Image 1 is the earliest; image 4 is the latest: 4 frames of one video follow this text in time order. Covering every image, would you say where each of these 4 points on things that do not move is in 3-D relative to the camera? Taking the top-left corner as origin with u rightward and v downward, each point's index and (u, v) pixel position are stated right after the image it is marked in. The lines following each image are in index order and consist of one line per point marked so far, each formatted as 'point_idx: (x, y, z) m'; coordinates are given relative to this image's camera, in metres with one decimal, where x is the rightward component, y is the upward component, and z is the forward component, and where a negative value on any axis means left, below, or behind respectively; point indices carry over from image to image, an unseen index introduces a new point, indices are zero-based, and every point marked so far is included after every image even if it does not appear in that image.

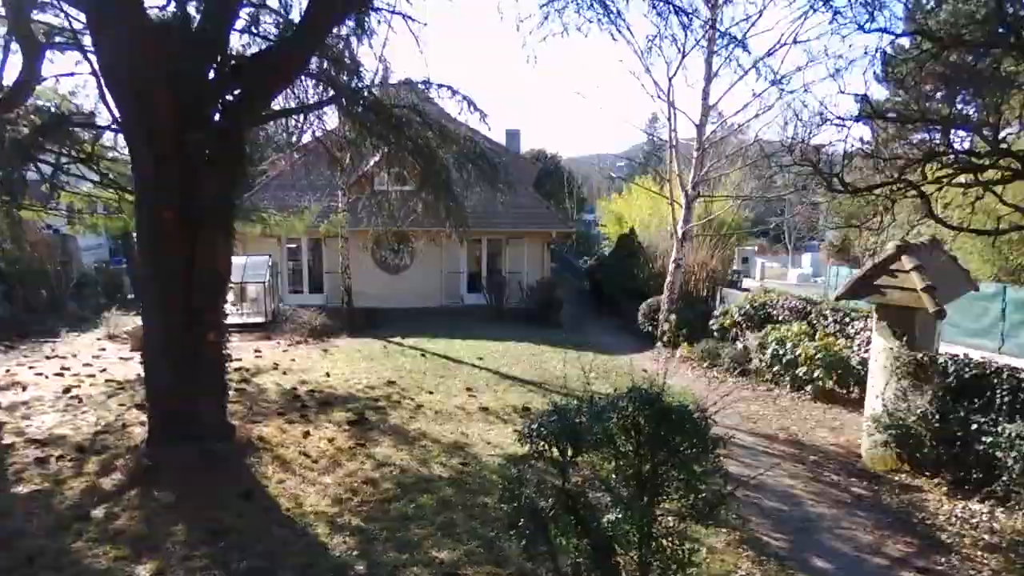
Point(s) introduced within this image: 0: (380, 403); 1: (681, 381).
0: (-1.8, -1.5, +8.3) m
1: (+2.7, -1.5, +10.0) m
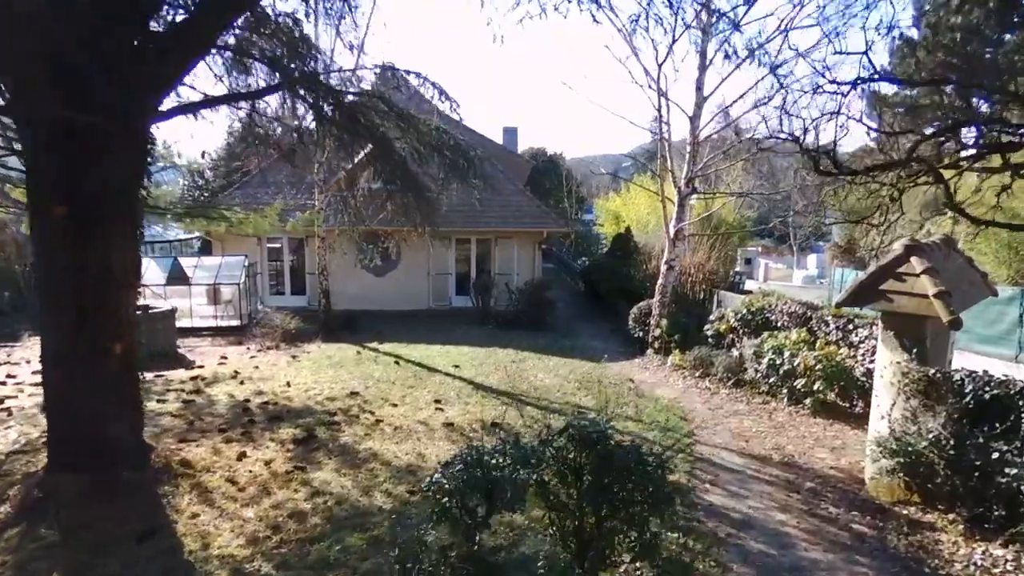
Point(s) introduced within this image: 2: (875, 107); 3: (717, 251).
0: (-2.2, -1.6, +7.6) m
1: (+2.4, -1.6, +9.3) m
2: (+2.6, +1.2, +4.4) m
3: (+5.1, +0.9, +15.3) m
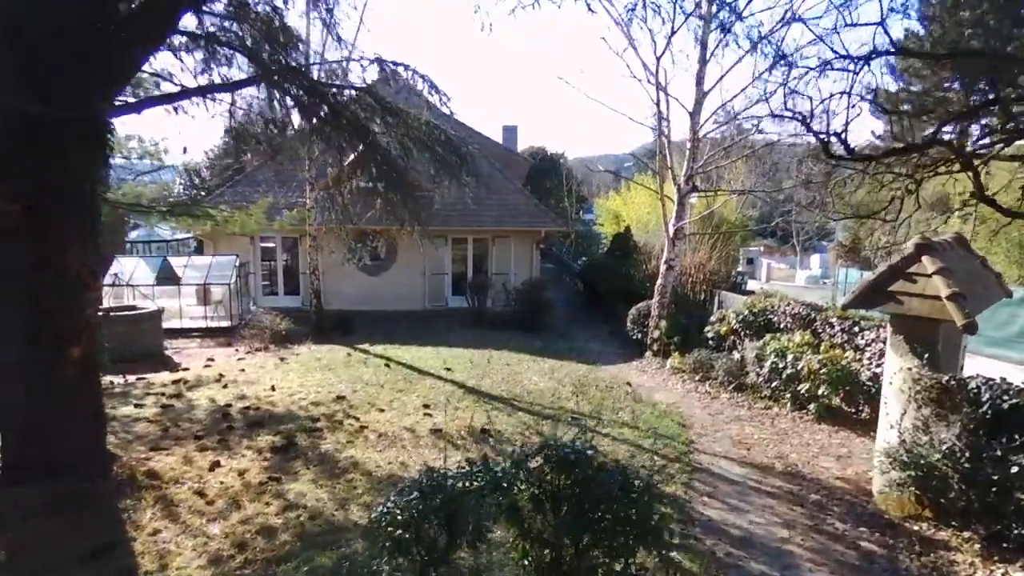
0: (-2.3, -1.6, +7.3) m
1: (+2.3, -1.6, +9.0) m
2: (+2.4, +1.2, +4.1) m
3: (+5.0, +0.9, +15.0) m
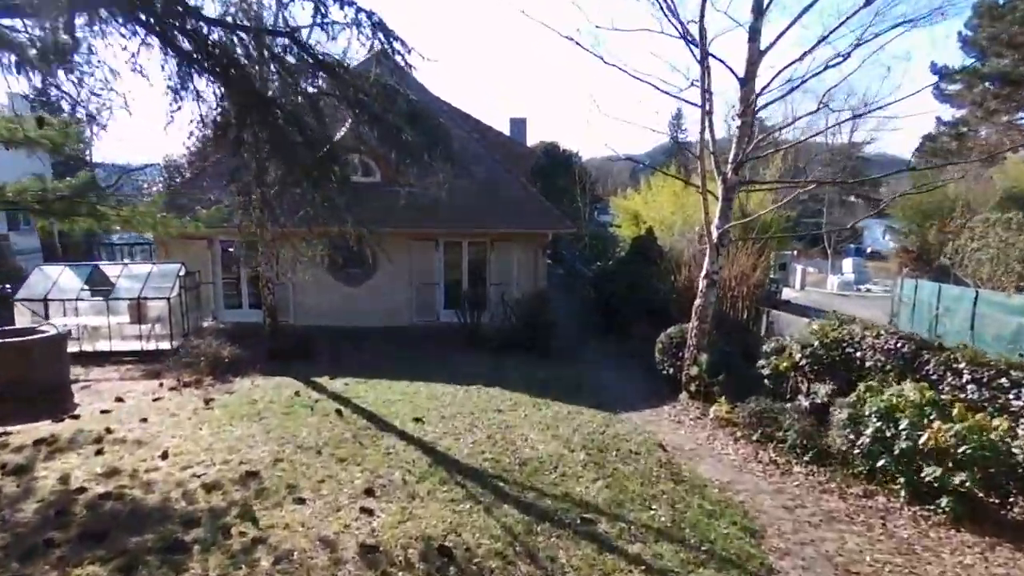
0: (-2.4, -1.9, +4.7) m
1: (+2.1, -1.9, +6.3) m
2: (+2.2, +0.9, +1.5) m
3: (+5.0, +0.6, +12.3) m
